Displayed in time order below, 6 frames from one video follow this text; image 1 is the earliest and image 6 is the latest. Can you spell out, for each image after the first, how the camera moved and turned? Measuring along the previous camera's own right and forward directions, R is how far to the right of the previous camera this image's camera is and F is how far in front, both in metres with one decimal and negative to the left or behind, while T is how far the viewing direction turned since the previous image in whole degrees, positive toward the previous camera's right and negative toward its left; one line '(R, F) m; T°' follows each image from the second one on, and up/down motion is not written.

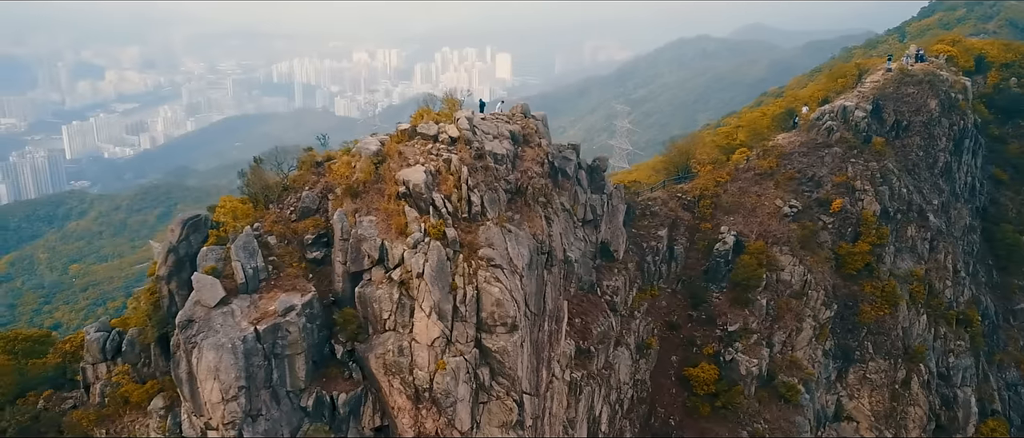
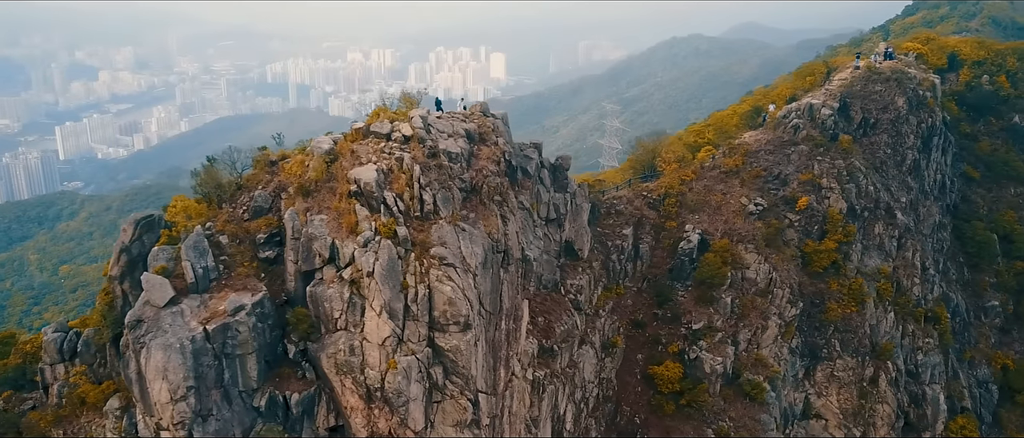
(+1.7, 0.0) m; 0°
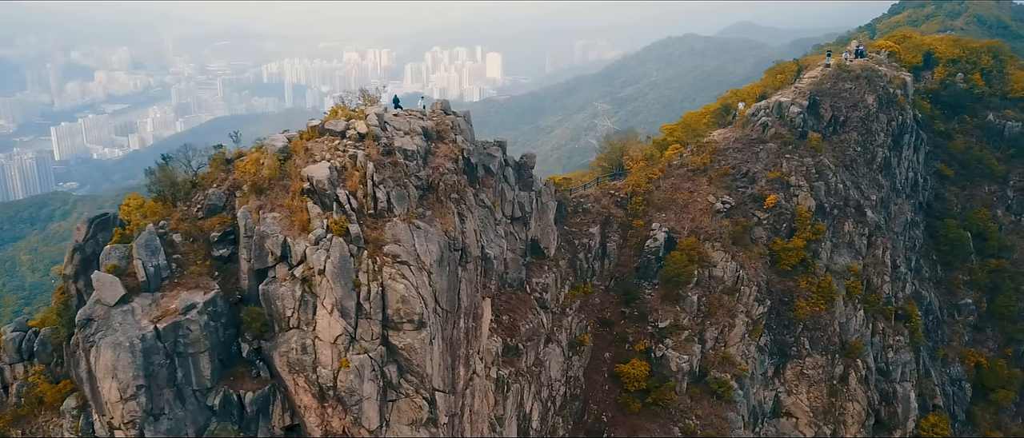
(+1.6, +0.1) m; 0°
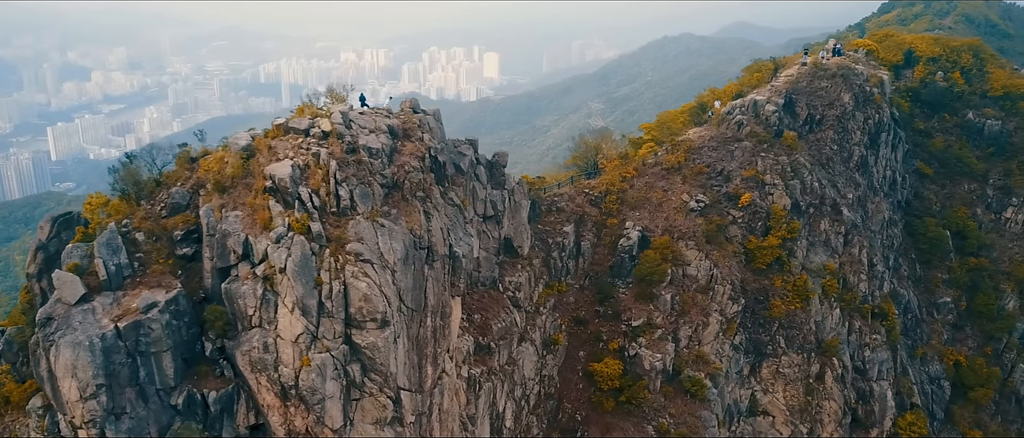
(+1.3, 0.0) m; 0°
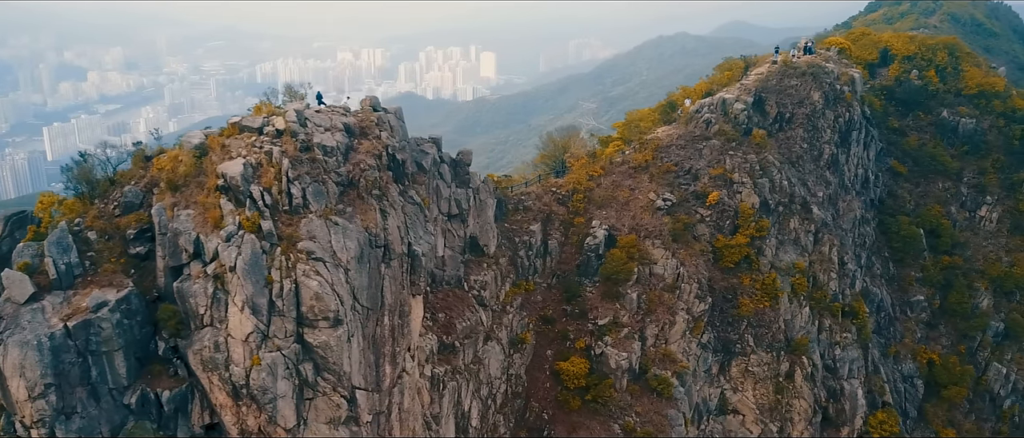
(+1.7, +0.1) m; 0°
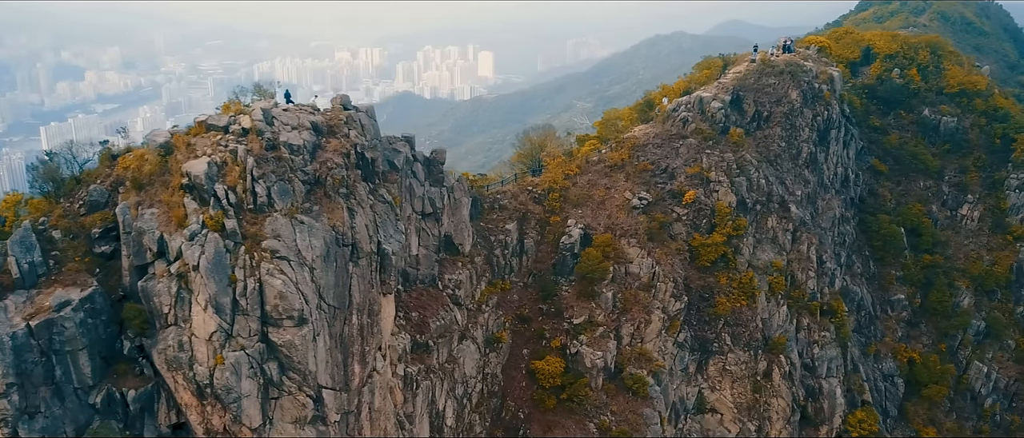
(+1.2, +0.1) m; 0°
